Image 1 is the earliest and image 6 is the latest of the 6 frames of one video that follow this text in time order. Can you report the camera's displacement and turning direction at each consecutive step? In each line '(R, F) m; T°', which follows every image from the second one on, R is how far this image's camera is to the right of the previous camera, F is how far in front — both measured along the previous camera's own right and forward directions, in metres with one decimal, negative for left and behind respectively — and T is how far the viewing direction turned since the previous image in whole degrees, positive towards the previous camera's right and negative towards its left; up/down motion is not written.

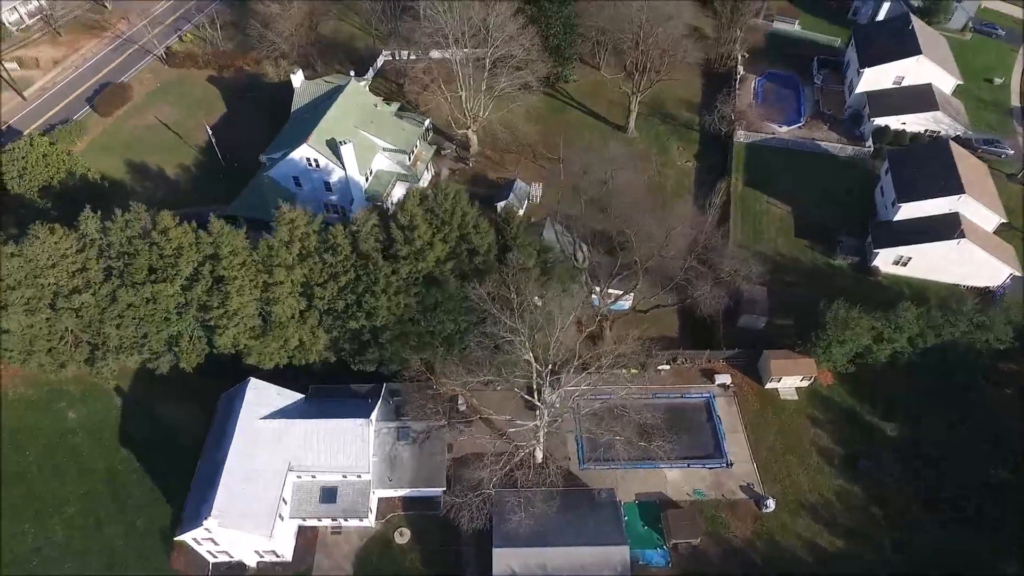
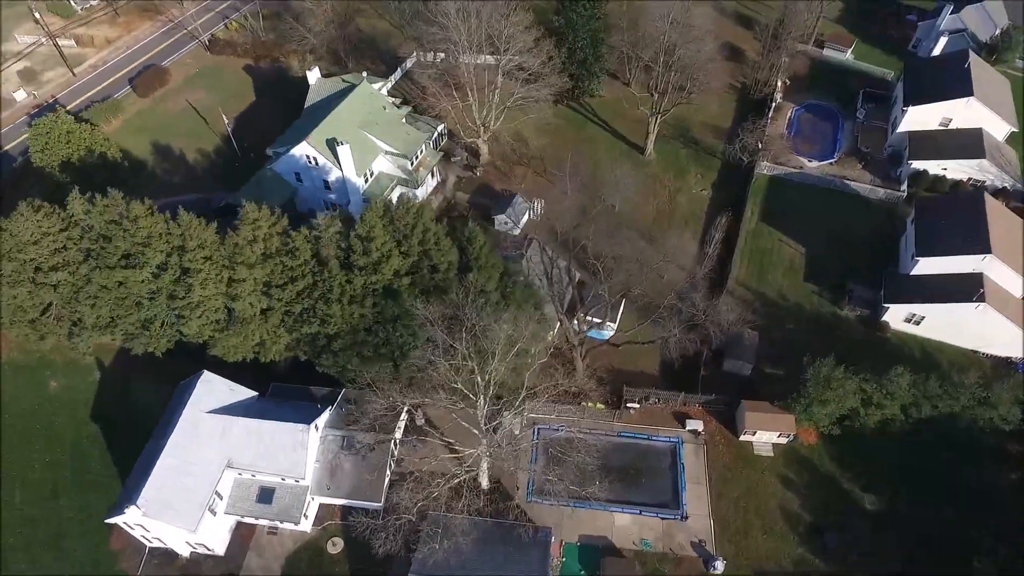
(+4.8, +1.1) m; -5°
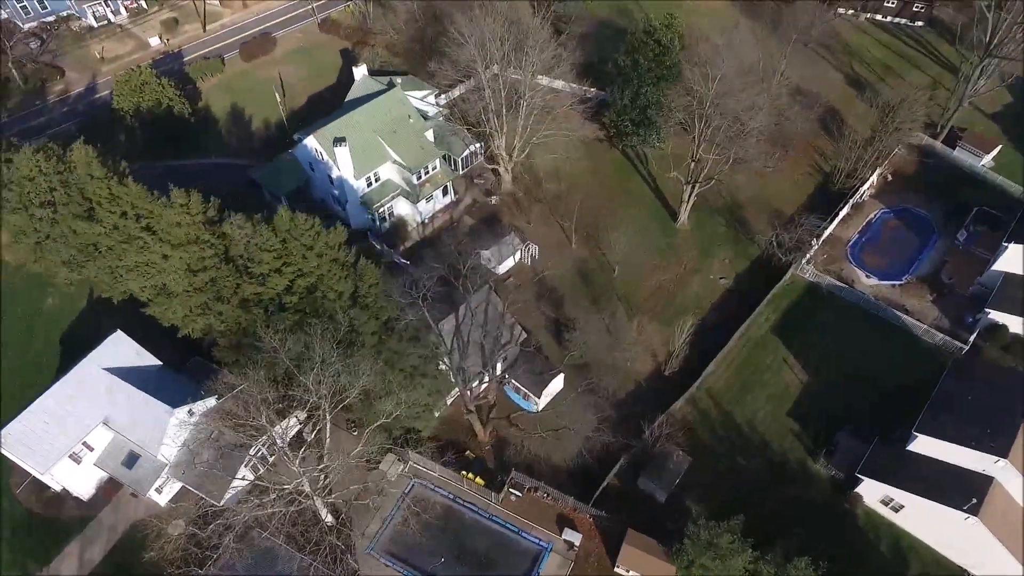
(+11.8, +3.6) m; -13°
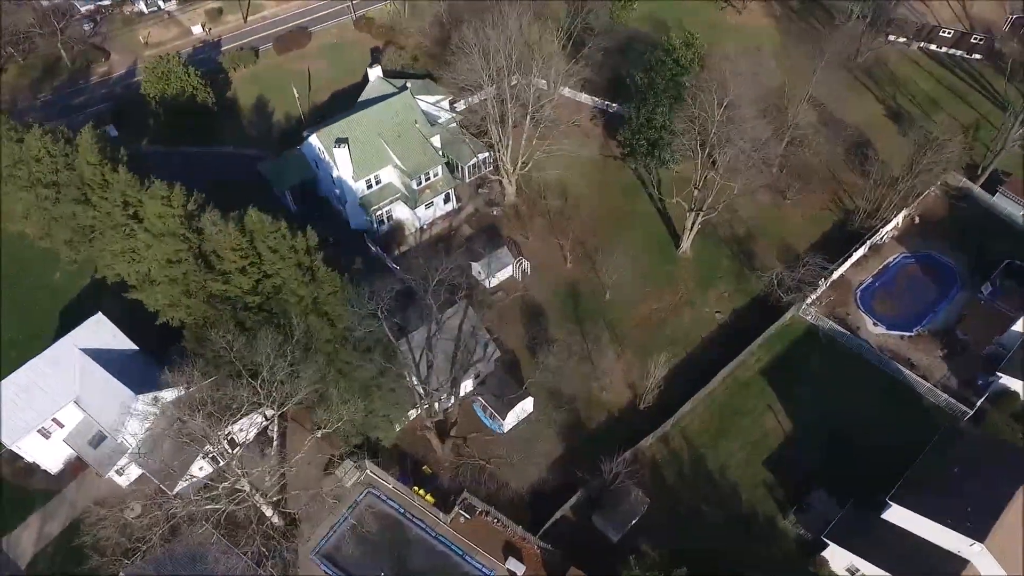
(+4.1, +0.9) m; -4°
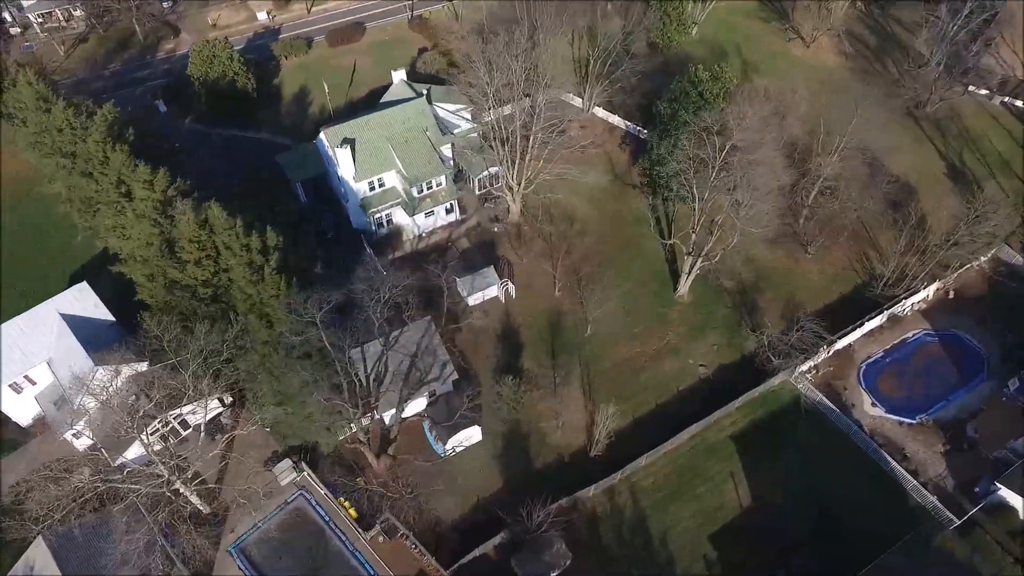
(+6.1, +1.4) m; -7°
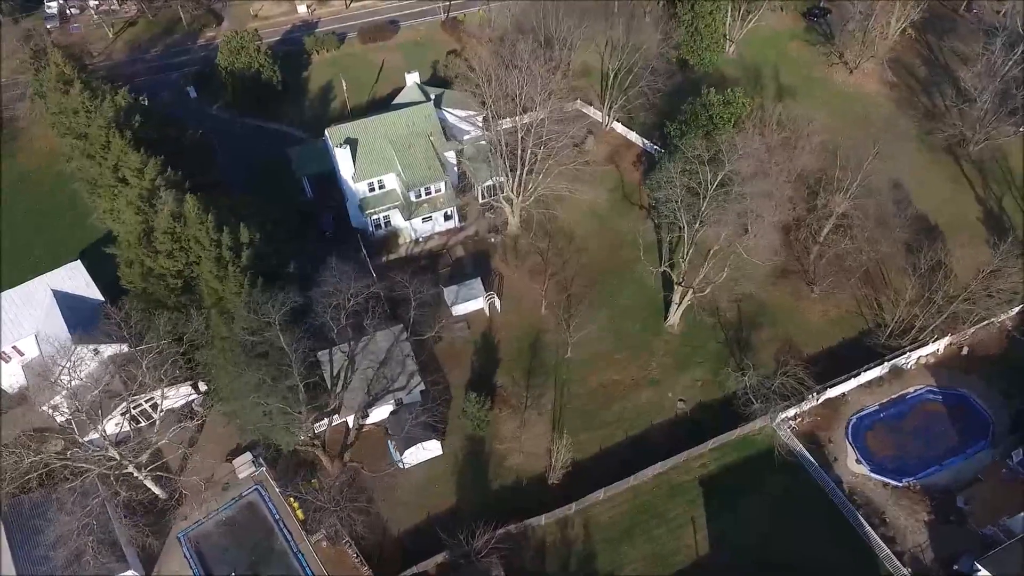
(+4.1, +0.8) m; -4°
